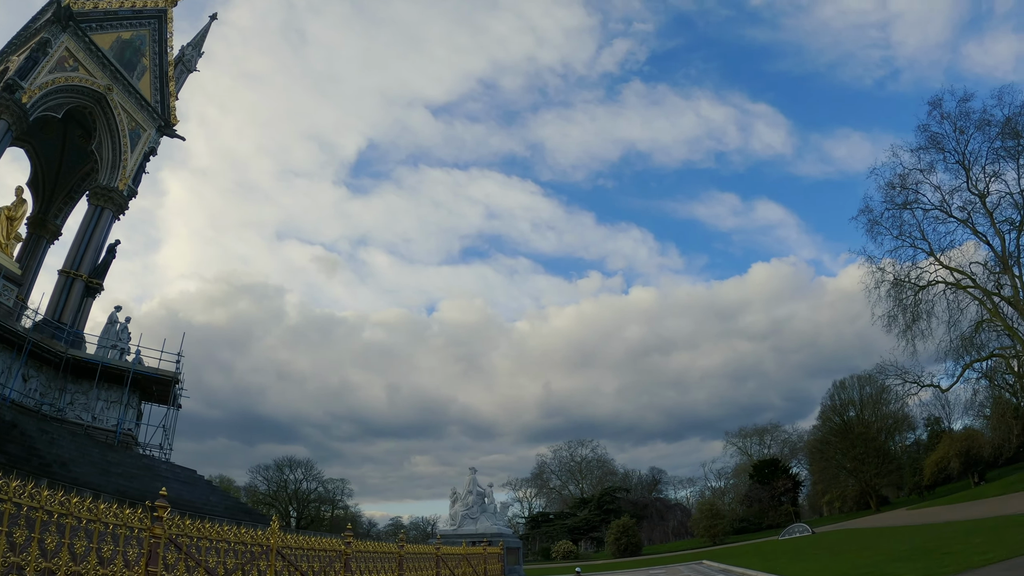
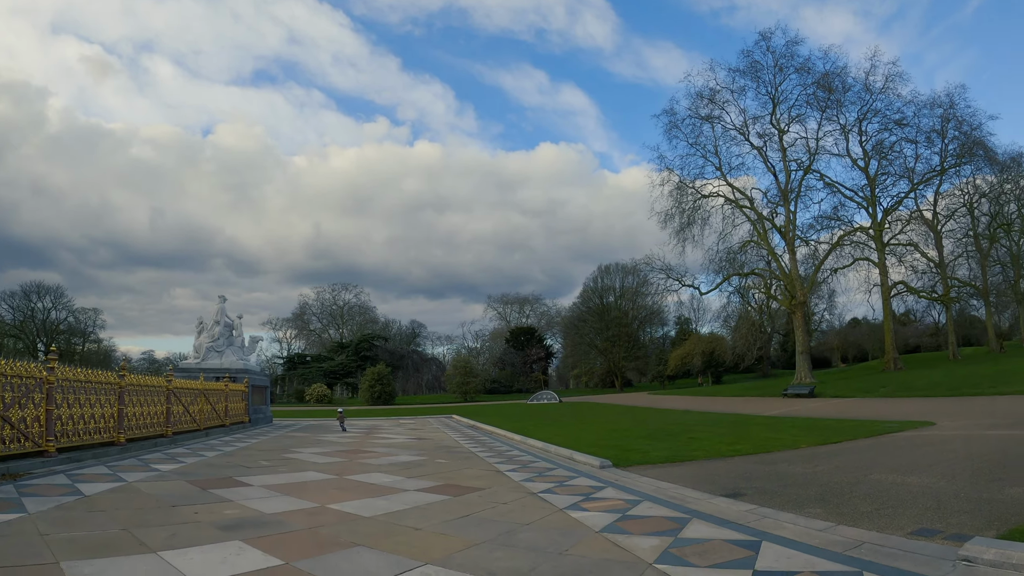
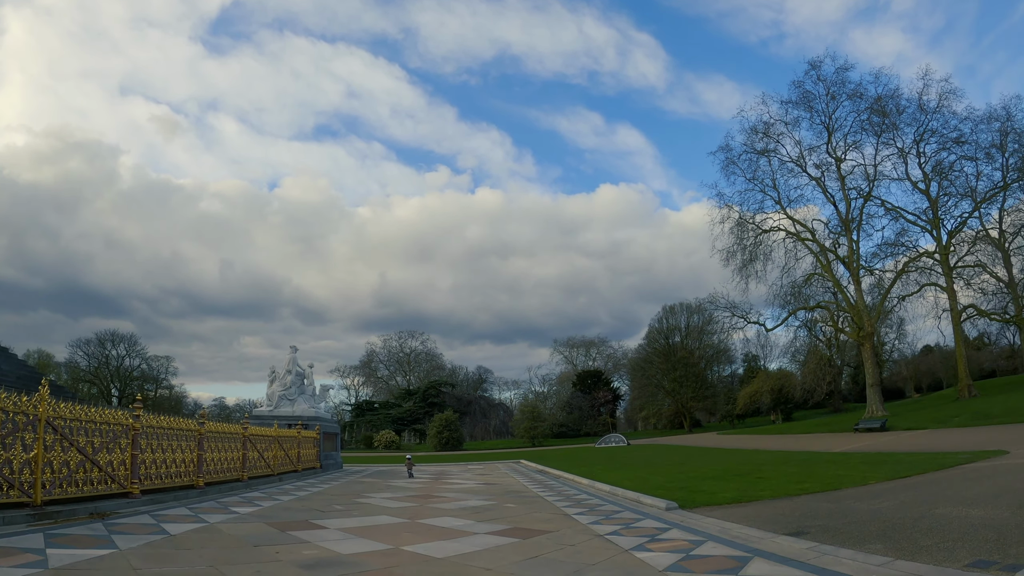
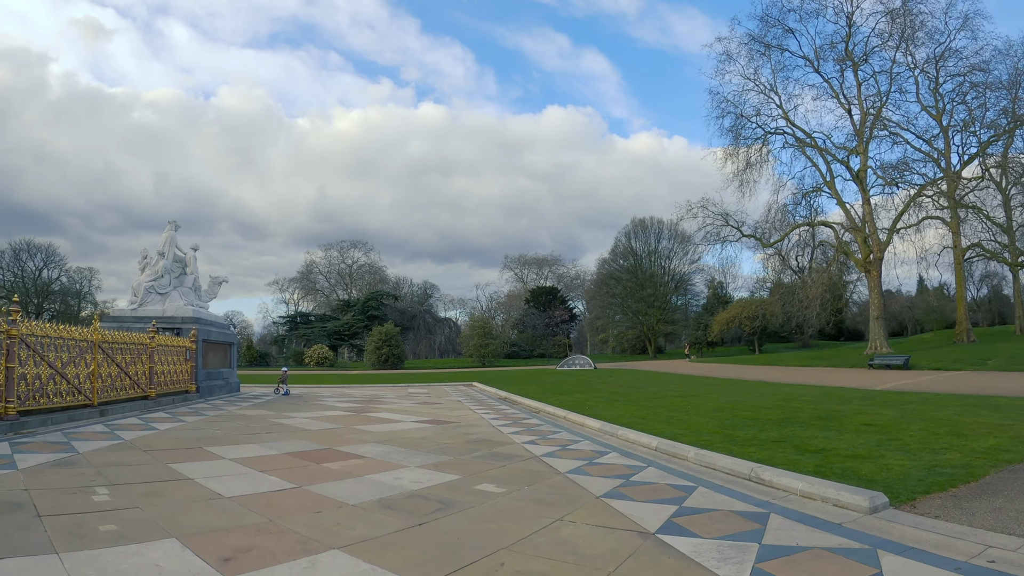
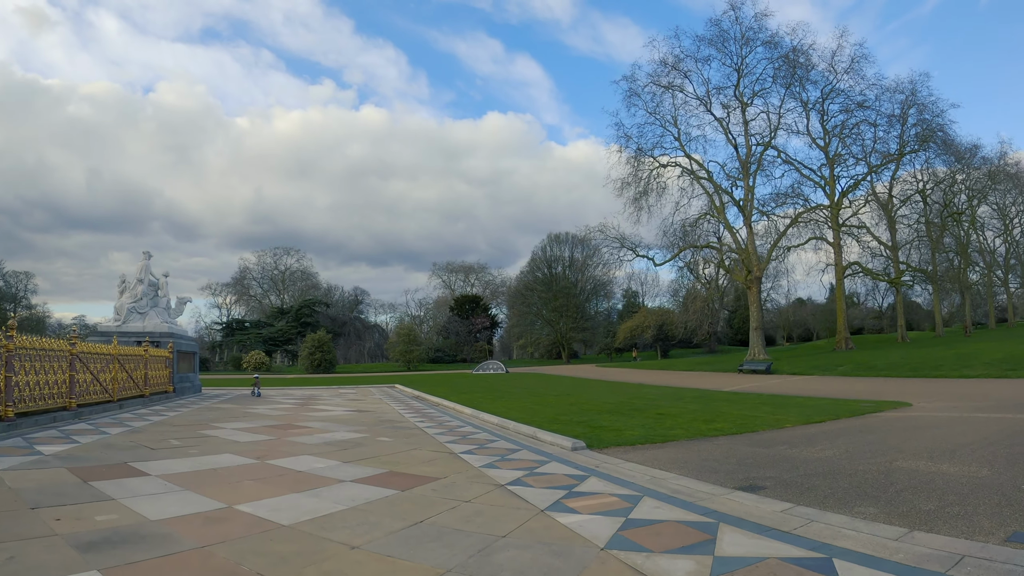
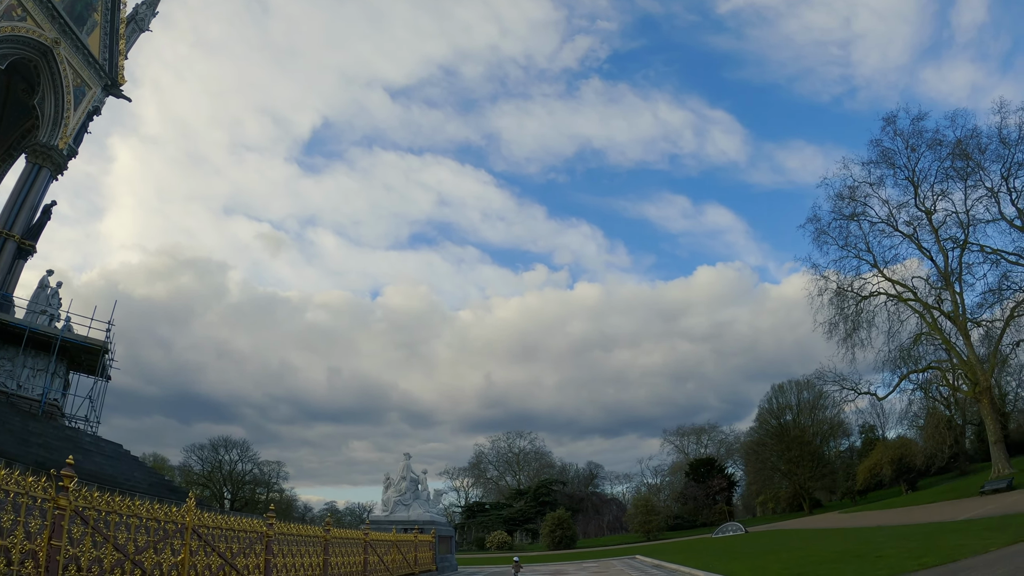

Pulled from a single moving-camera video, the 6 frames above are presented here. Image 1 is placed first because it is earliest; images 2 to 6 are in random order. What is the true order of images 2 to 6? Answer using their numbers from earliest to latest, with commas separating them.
6, 3, 2, 5, 4
